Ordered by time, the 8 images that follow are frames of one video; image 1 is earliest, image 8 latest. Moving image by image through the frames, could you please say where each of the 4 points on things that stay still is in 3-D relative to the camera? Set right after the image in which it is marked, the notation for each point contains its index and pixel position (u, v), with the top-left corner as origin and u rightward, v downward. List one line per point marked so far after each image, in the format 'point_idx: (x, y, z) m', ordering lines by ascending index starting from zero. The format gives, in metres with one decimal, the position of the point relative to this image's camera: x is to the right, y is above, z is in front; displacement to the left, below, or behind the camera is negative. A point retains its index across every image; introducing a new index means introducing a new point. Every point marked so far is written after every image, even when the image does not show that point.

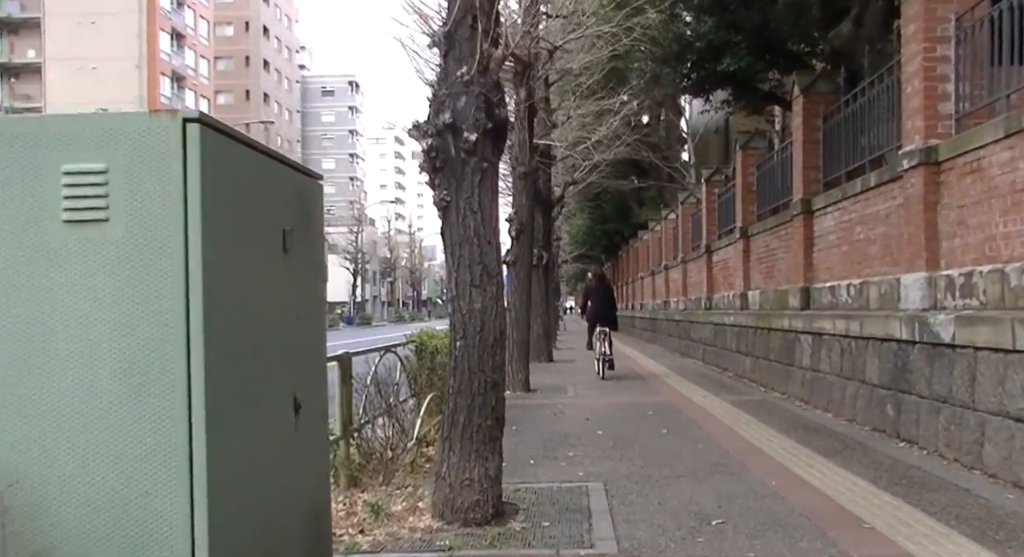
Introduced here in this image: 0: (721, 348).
0: (+4.3, -1.4, +16.5) m
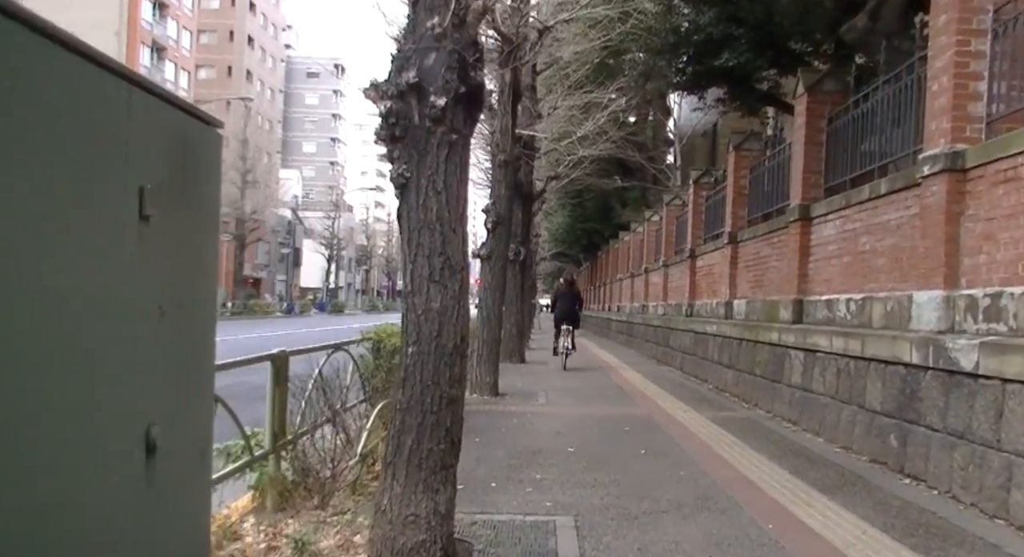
0: (+3.7, -1.5, +15.8) m
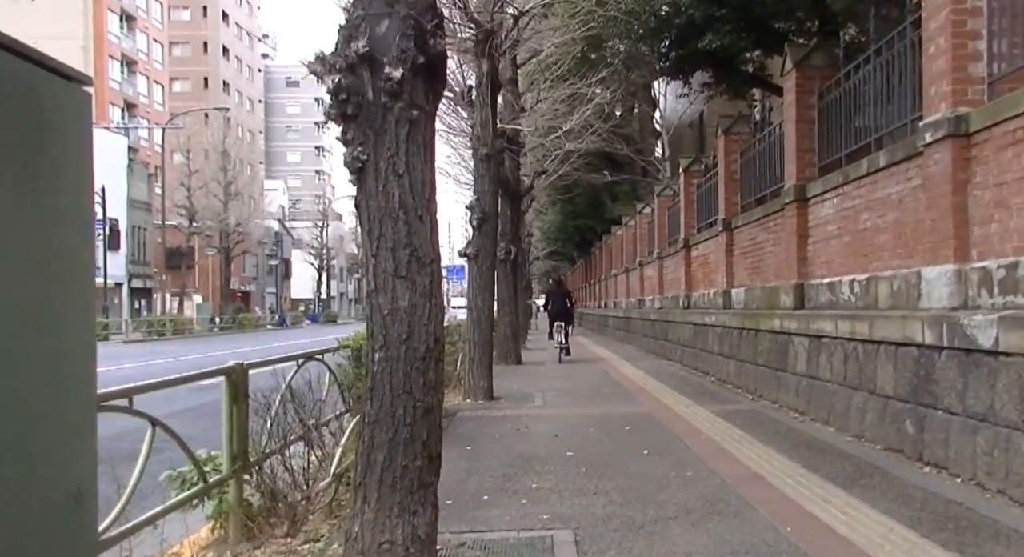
0: (+3.6, -1.3, +15.3) m
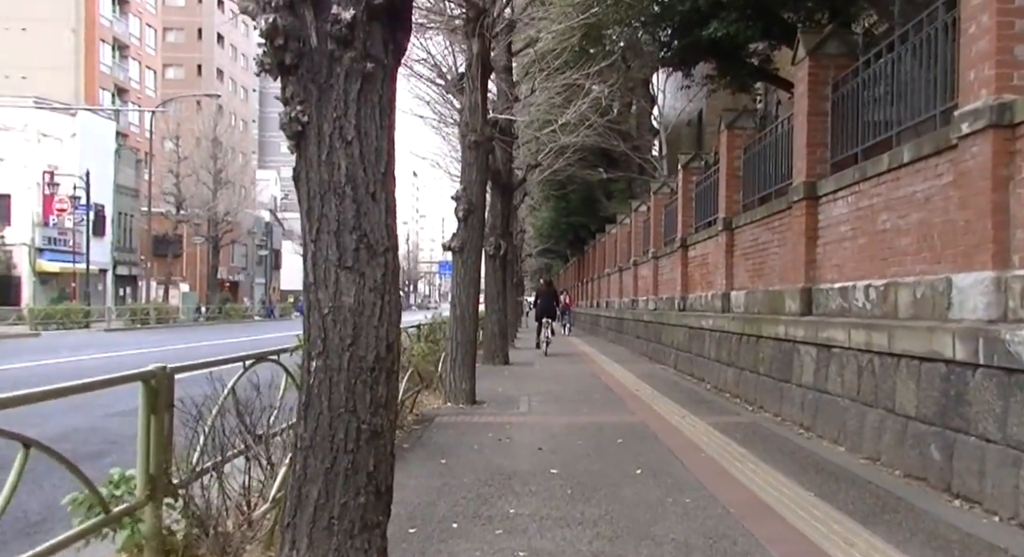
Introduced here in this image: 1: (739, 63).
0: (+3.3, -1.4, +14.6) m
1: (+4.1, +3.9, +14.6) m
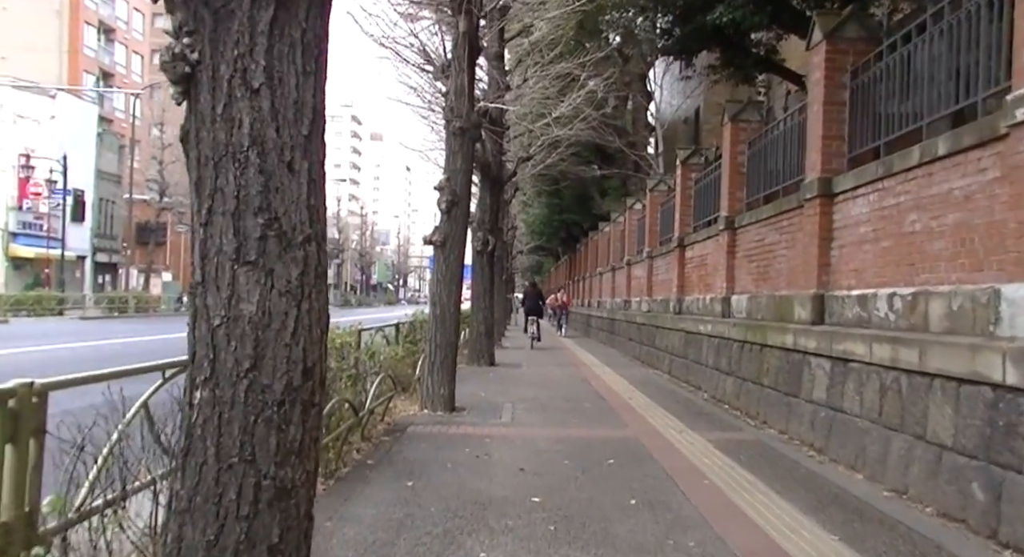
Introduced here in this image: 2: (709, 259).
0: (+3.1, -1.4, +13.8) m
1: (+4.0, +3.8, +13.7) m
2: (+3.4, +0.4, +14.0) m
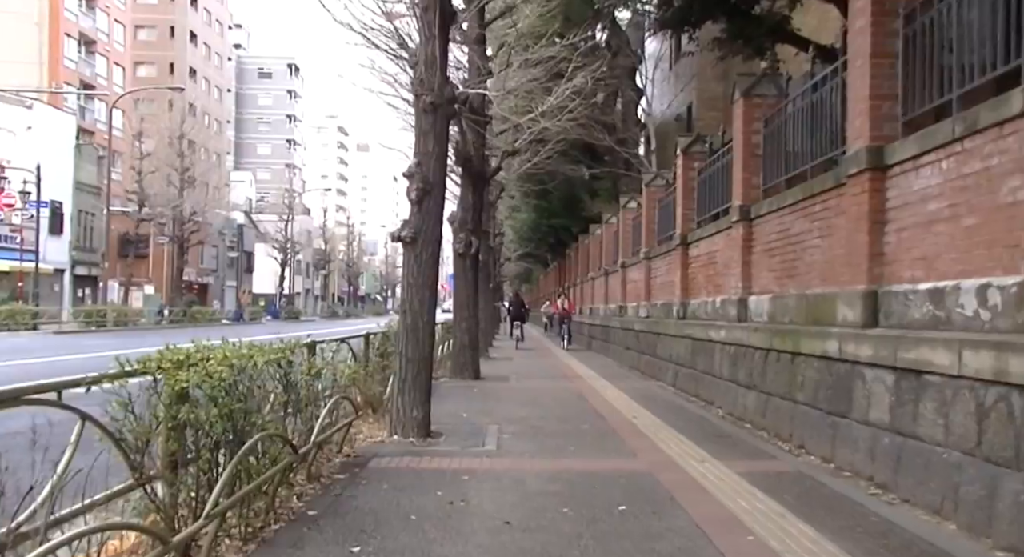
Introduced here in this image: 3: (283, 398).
0: (+2.9, -1.4, +12.2) m
1: (+3.7, +3.8, +12.2) m
2: (+3.2, +0.4, +12.4) m
3: (-1.8, -0.9, +6.0) m
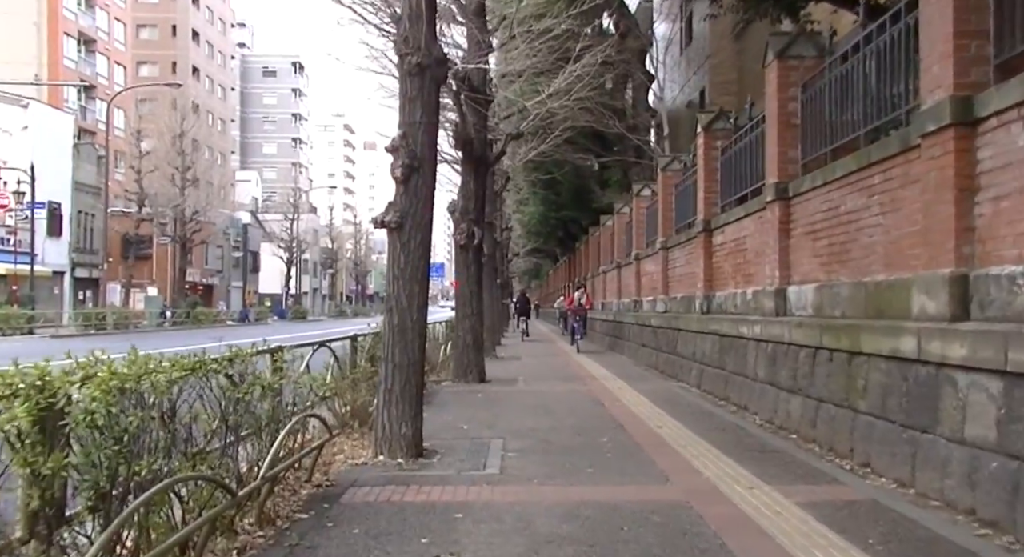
0: (+3.0, -1.2, +10.9) m
1: (+3.7, +4.0, +10.8) m
2: (+3.2, +0.5, +11.0) m
3: (-1.8, -0.8, +4.7) m
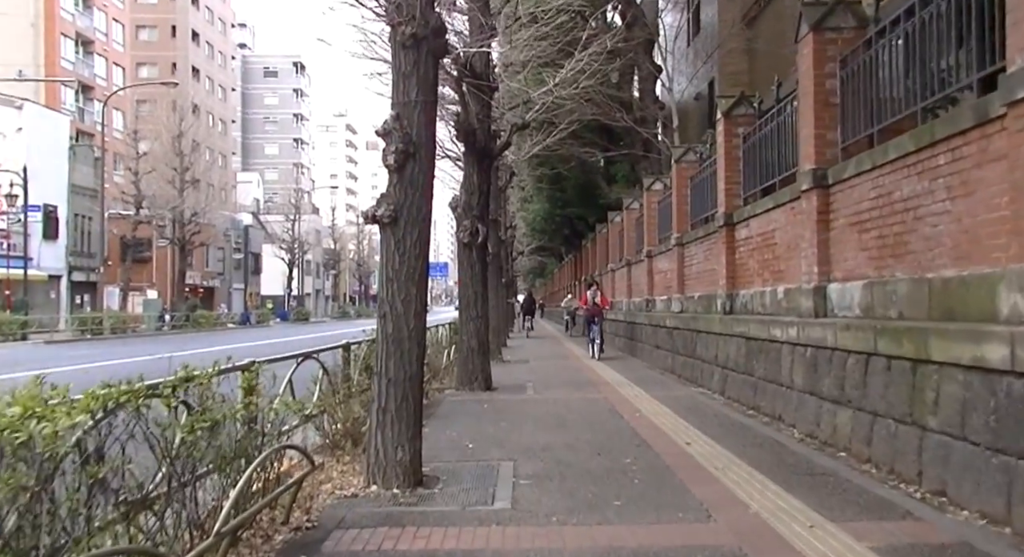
0: (+3.1, -1.2, +9.9) m
1: (+3.7, +4.0, +9.8) m
2: (+3.3, +0.5, +10.0) m
3: (-1.7, -0.9, +3.8) m
